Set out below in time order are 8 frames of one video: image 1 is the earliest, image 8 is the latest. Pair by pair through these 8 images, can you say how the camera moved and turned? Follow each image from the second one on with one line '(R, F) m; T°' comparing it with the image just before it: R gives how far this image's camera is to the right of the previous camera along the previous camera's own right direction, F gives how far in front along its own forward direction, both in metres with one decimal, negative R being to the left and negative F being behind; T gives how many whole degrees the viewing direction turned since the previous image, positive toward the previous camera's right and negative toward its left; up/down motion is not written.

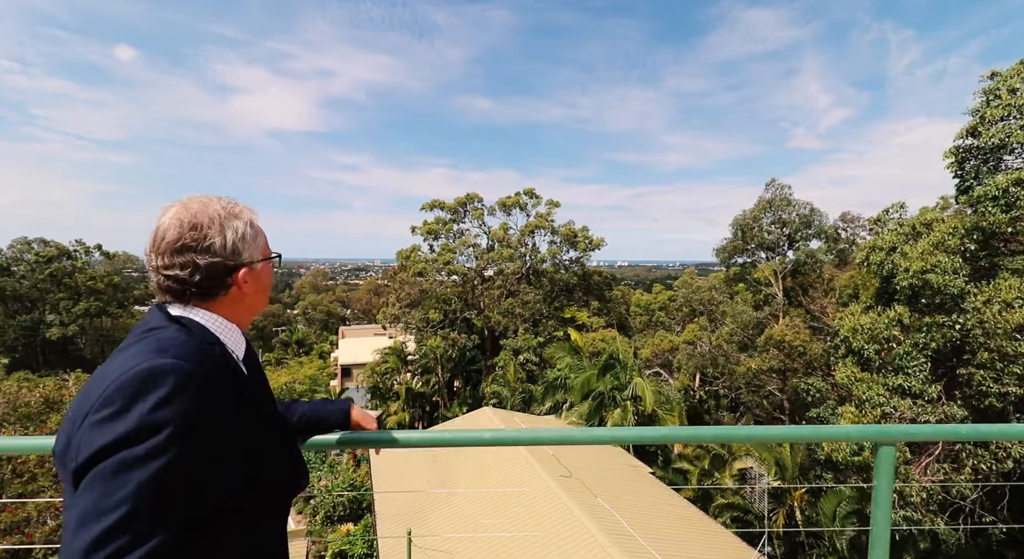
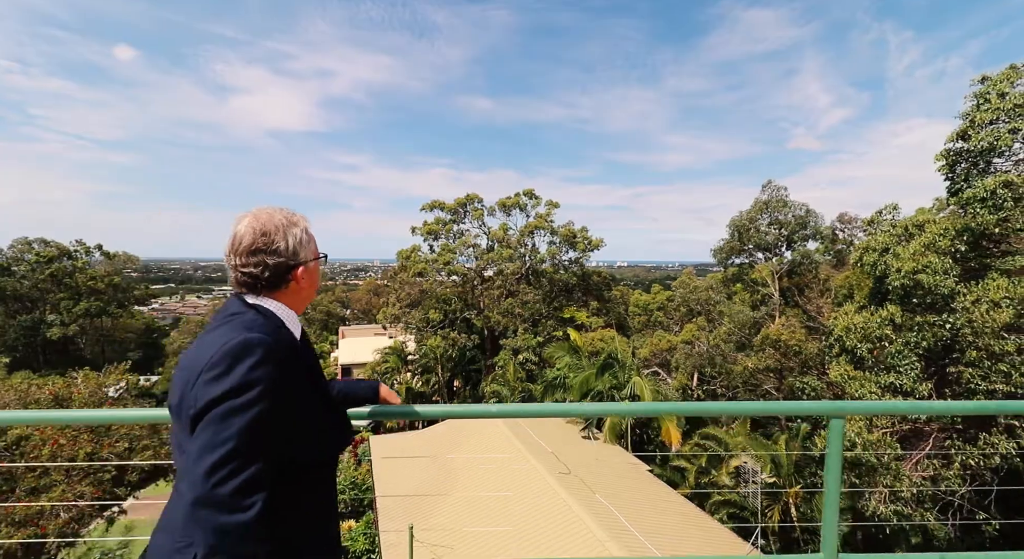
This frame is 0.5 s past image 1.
(0.0, -0.2) m; 0°
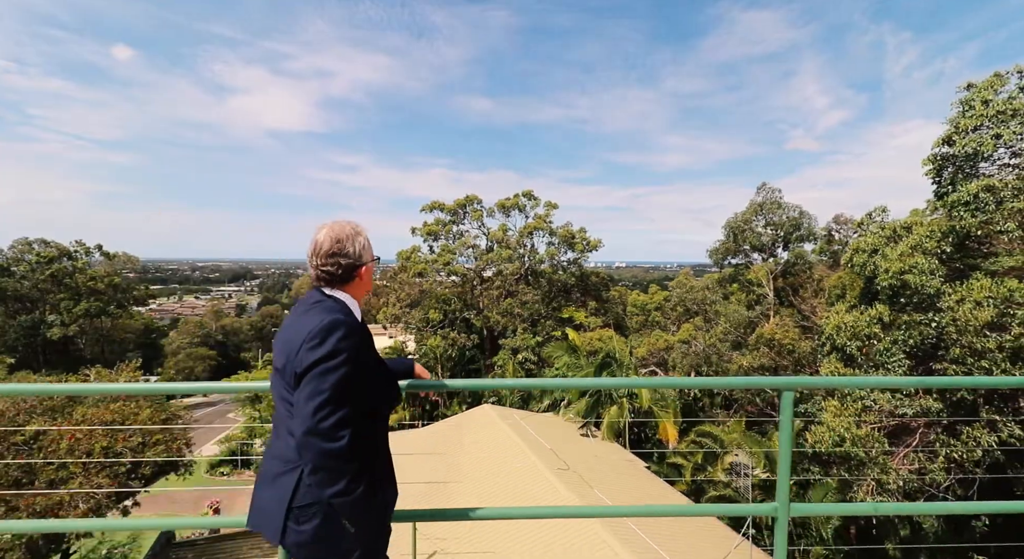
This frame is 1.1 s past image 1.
(0.0, -0.3) m; 0°
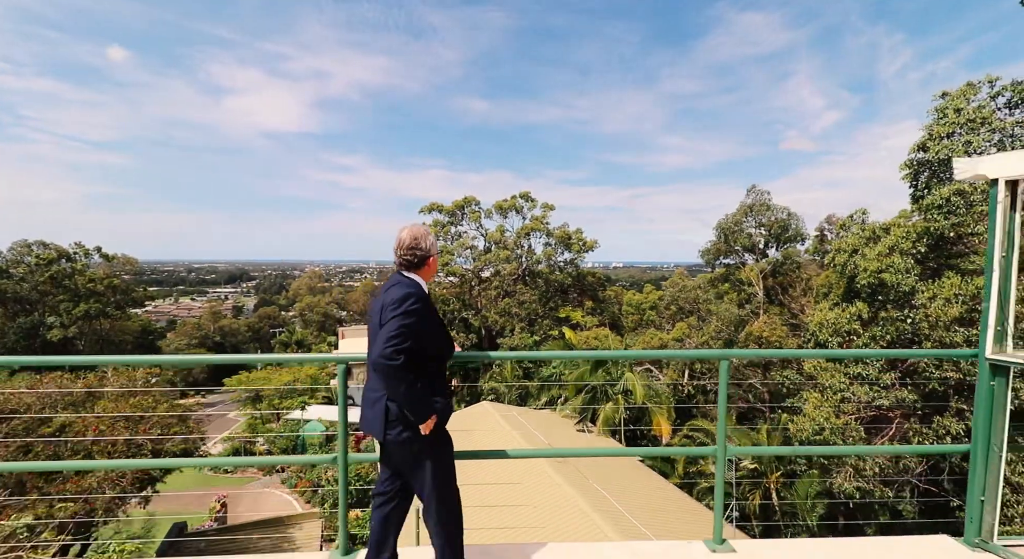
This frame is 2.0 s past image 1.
(0.0, -0.4) m; 0°
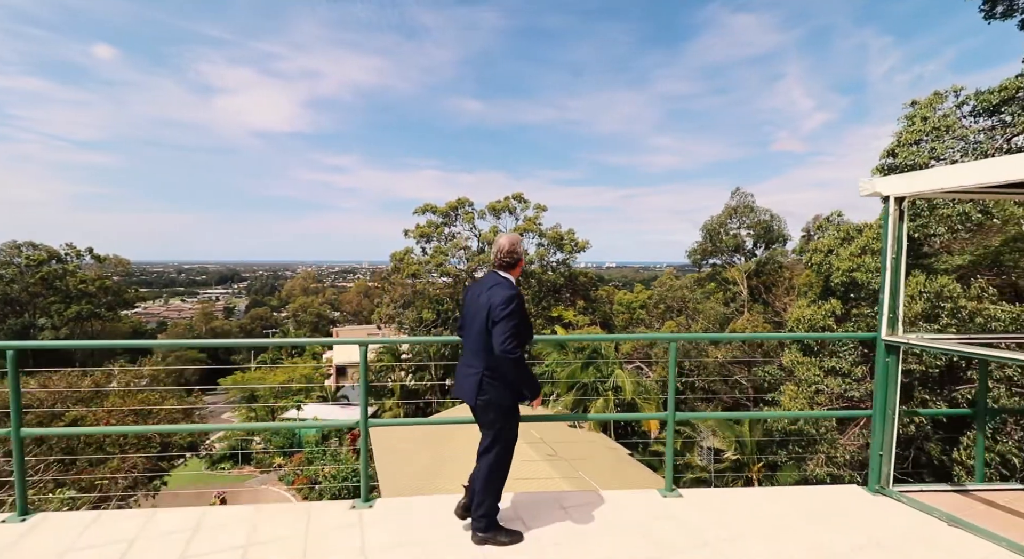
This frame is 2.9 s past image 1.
(0.0, -0.5) m; +1°
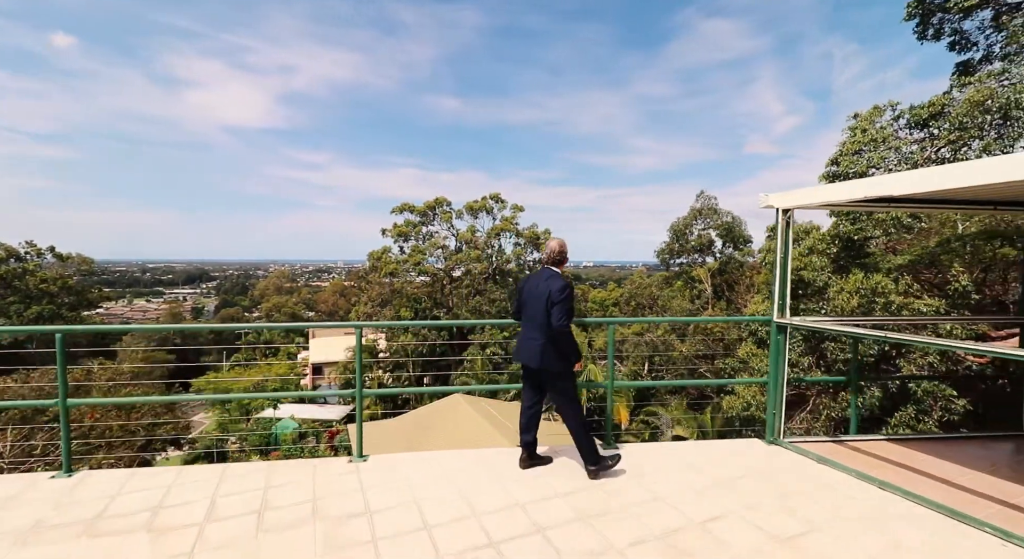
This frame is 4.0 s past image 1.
(+0.1, -0.6) m; +2°
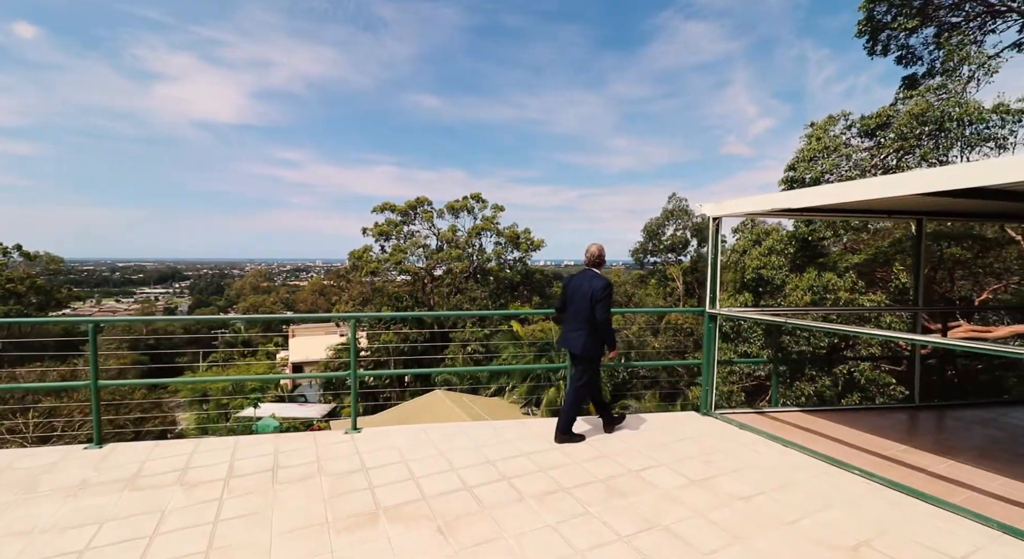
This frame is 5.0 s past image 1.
(+0.1, -0.5) m; +2°
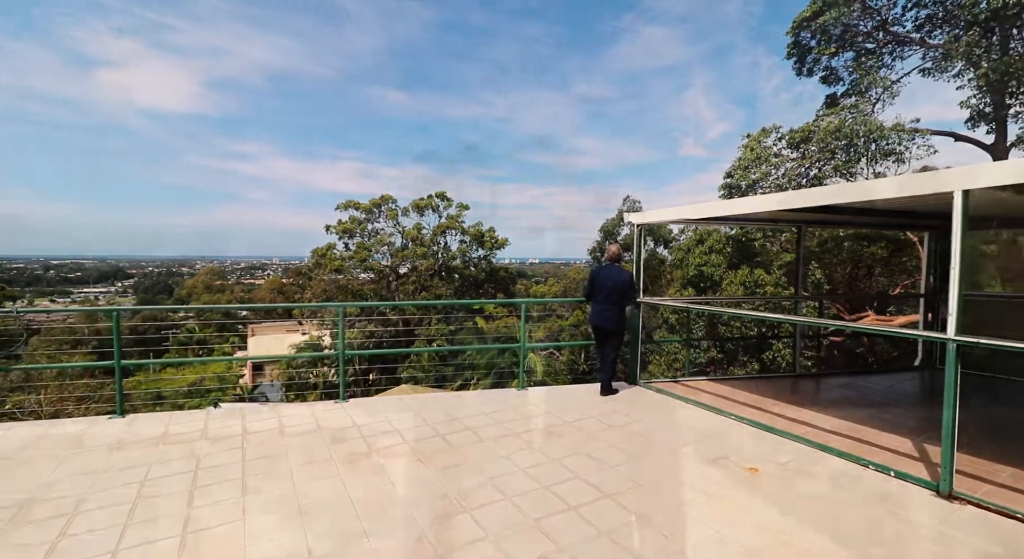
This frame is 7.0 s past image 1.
(0.0, -0.8) m; +4°
